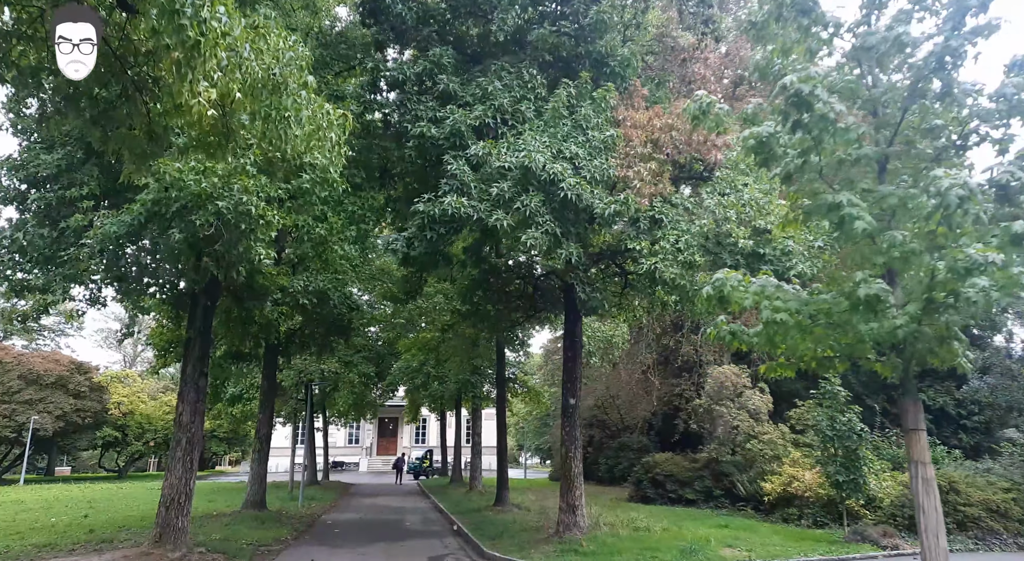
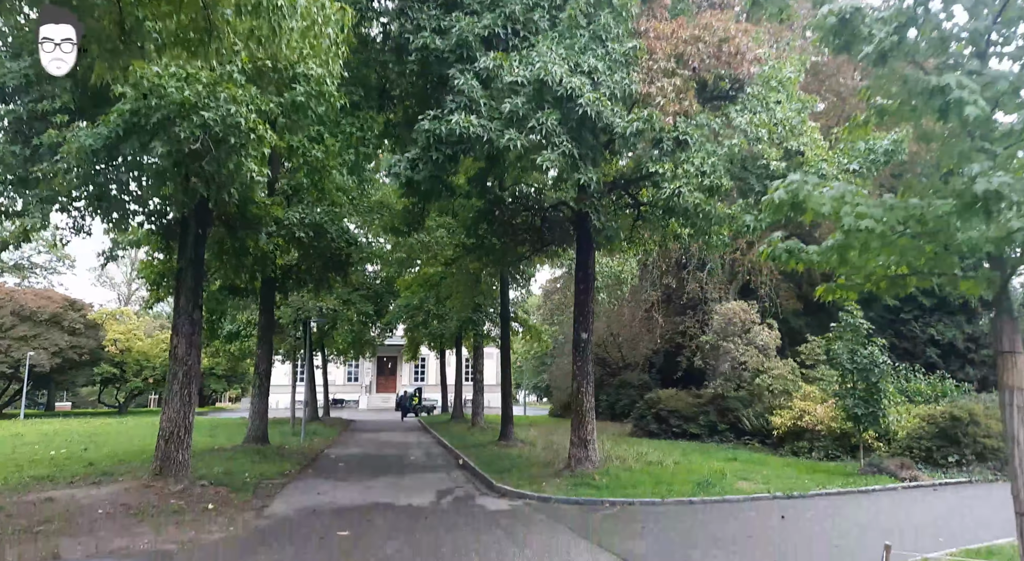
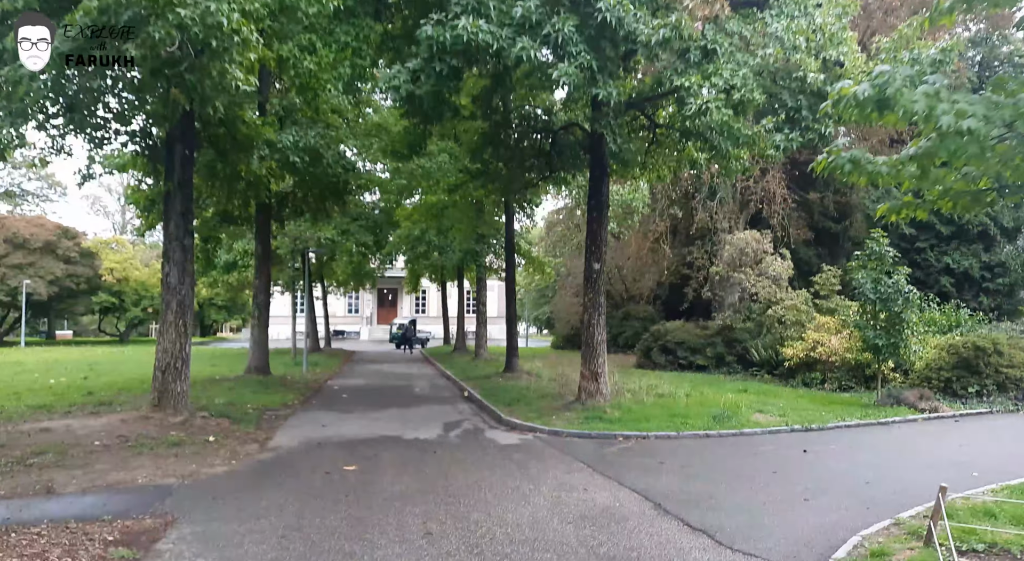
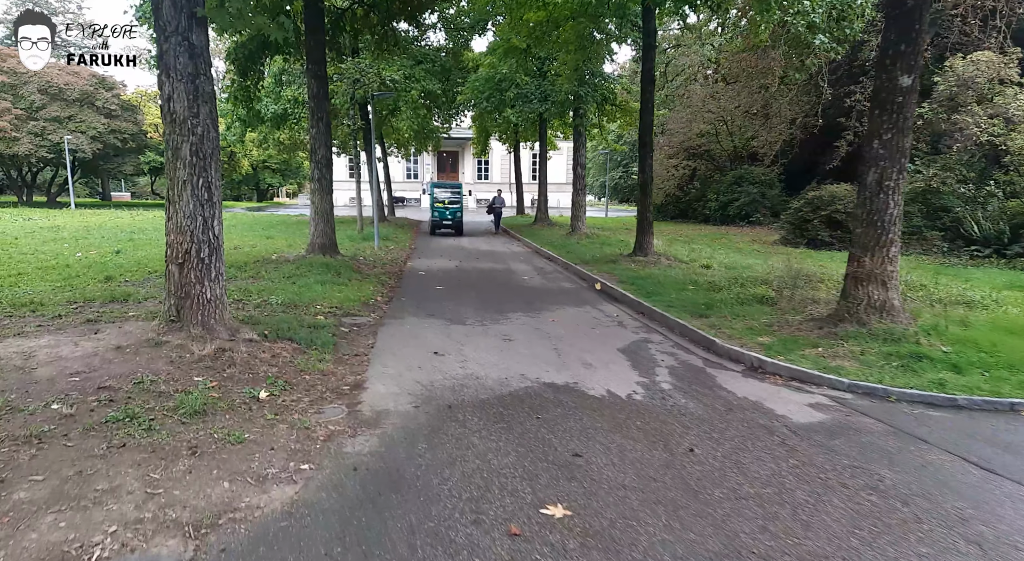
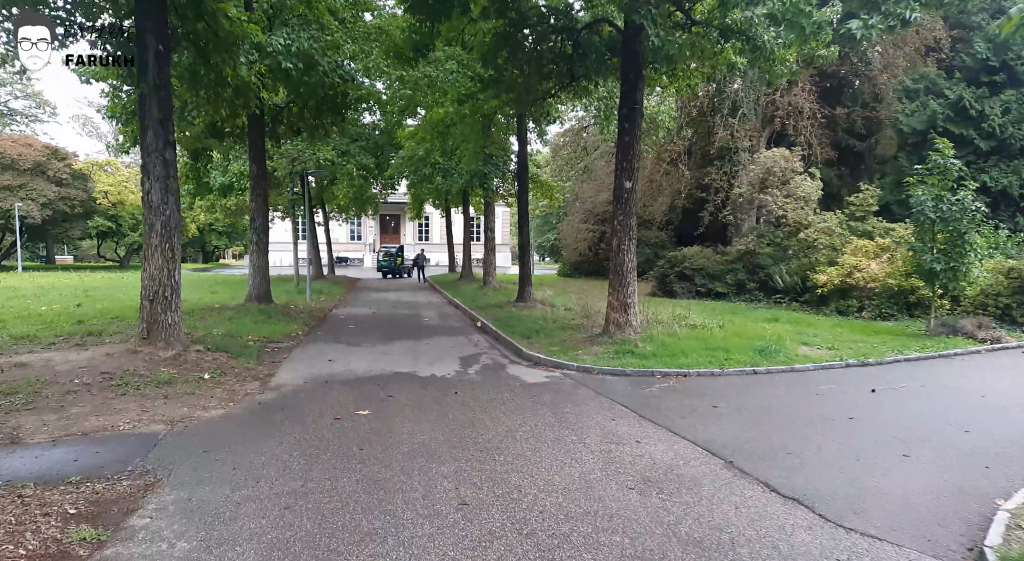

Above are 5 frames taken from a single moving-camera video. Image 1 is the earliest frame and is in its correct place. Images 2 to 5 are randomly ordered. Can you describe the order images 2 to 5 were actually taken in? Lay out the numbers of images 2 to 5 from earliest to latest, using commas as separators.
2, 3, 5, 4
